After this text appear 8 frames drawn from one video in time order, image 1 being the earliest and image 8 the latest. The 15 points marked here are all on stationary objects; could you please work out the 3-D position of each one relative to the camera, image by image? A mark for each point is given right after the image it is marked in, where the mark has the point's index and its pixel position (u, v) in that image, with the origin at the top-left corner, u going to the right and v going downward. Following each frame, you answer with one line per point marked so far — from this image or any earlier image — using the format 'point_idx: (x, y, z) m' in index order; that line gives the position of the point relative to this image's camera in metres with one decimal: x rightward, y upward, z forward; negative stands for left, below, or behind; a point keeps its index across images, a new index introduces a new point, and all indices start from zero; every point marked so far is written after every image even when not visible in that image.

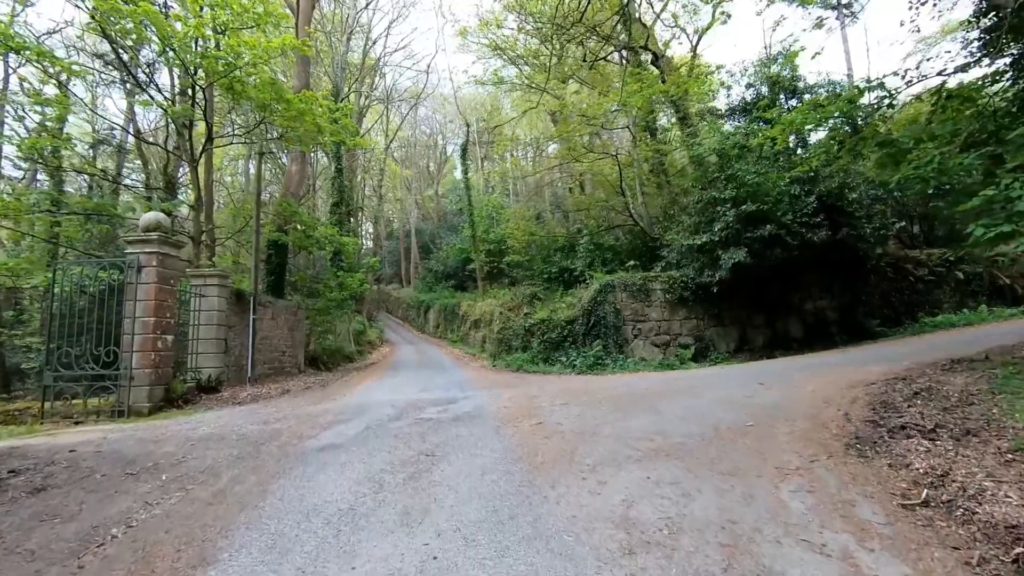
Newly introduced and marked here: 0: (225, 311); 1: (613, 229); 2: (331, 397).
0: (-5.2, -0.4, +9.7) m
1: (+3.6, +2.1, +19.8) m
2: (-2.7, -1.6, +7.9) m
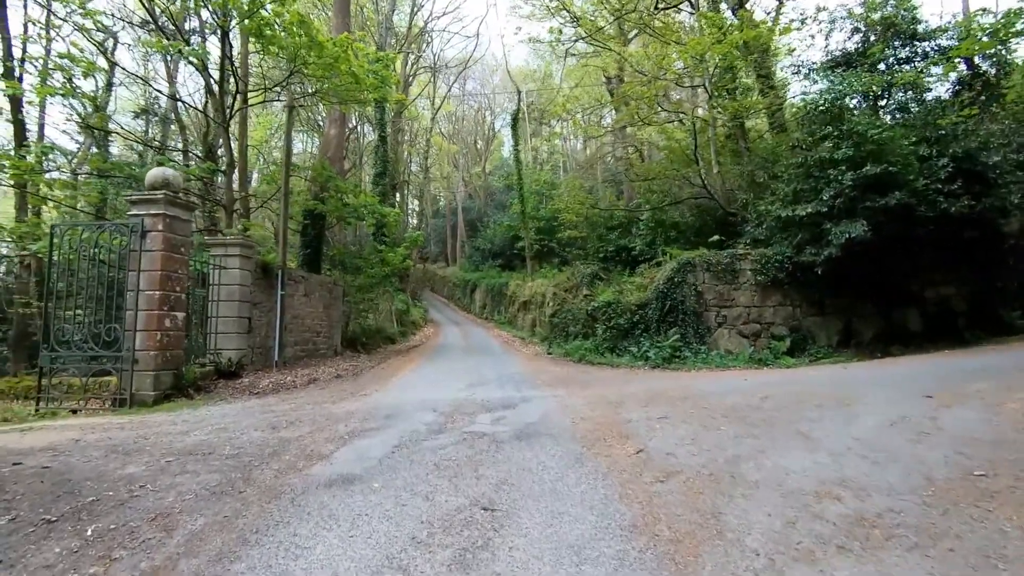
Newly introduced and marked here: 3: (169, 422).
0: (-4.2, 0.0, +8.5) m
1: (+5.5, +2.7, +17.8) m
2: (-1.8, -1.3, +6.6) m
3: (-3.3, -1.3, +5.2) m
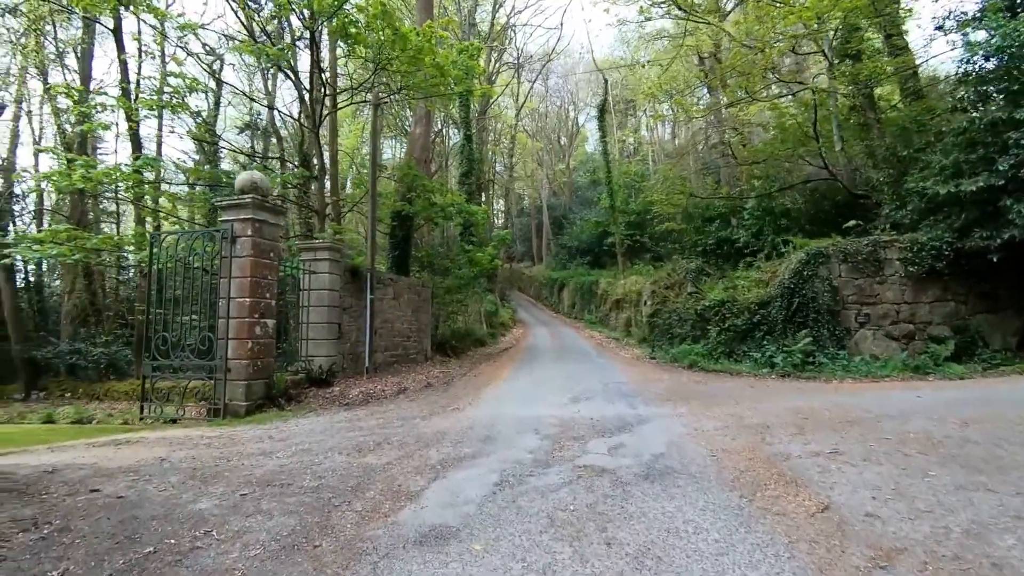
0: (-2.7, -0.1, +8.3) m
1: (+8.2, +2.9, +15.9) m
2: (-0.7, -1.3, +6.0) m
3: (-2.3, -1.4, +4.9) m
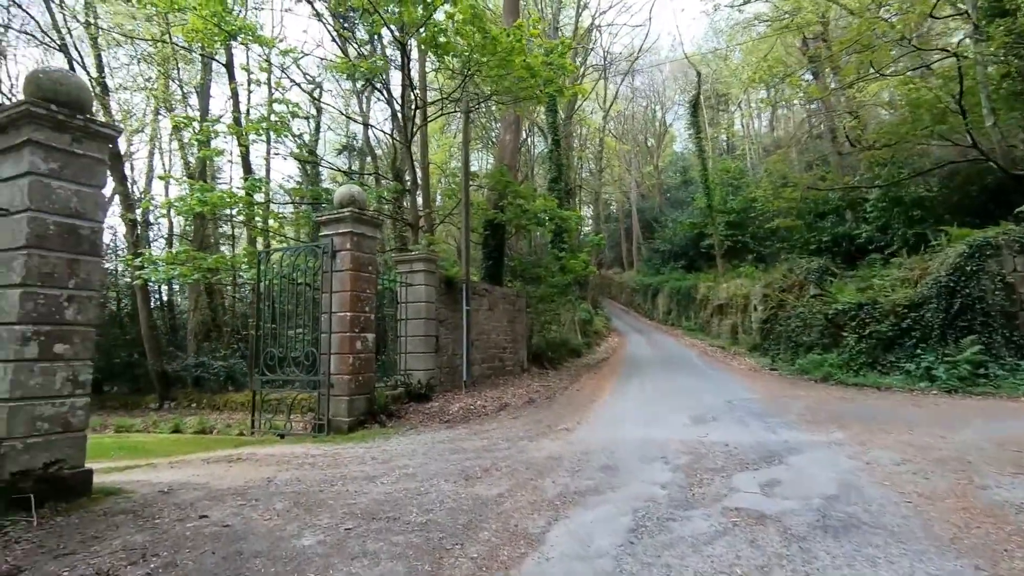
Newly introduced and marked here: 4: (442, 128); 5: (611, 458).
0: (-1.2, -0.2, +8.1) m
1: (+10.7, +2.9, +14.0) m
2: (+0.5, -1.4, +5.5) m
3: (-1.3, -1.5, +4.7) m
4: (-2.2, +4.9, +16.6) m
5: (+0.7, -1.3, +4.0) m
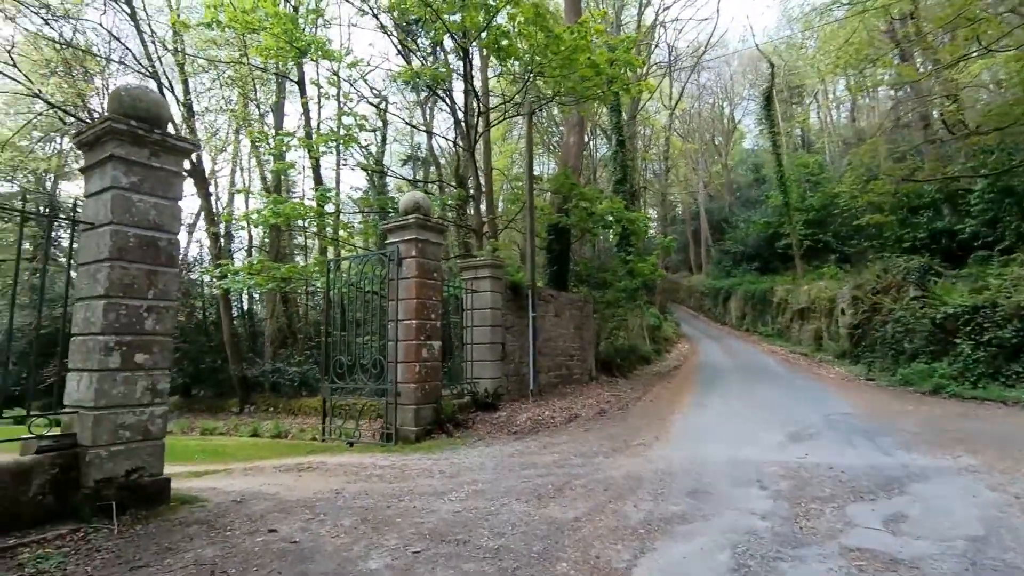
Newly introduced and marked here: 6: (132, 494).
0: (-0.2, -0.3, +7.9) m
1: (+12.3, +2.9, +12.4) m
2: (+1.2, -1.4, +5.2) m
3: (-0.7, -1.6, +4.5) m
4: (-0.2, +4.7, +16.6) m
5: (+1.3, -1.3, +3.7) m
6: (-2.6, -1.4, +3.7) m
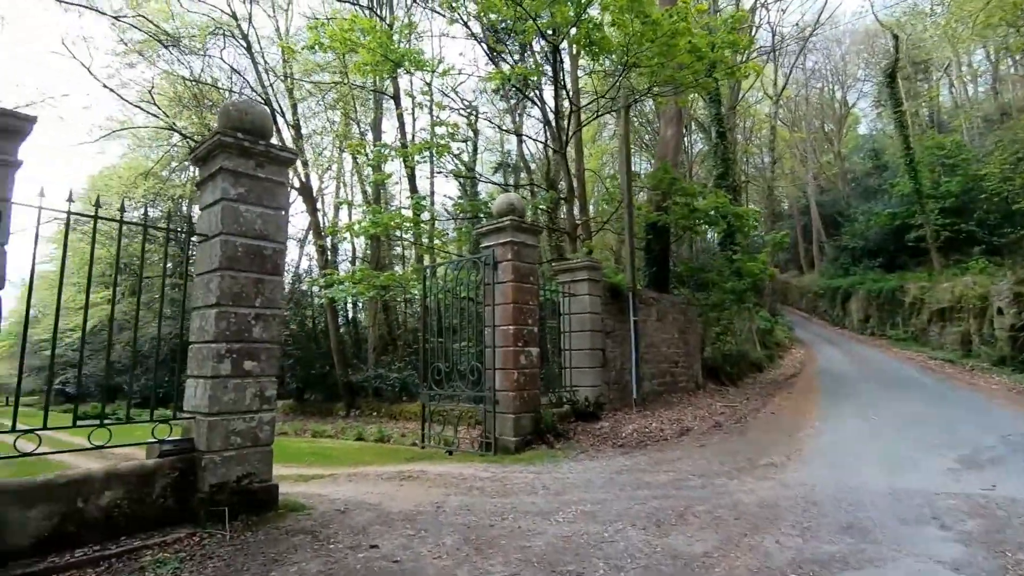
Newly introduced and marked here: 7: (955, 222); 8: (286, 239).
0: (+1.2, -0.4, +7.5) m
1: (+14.2, +3.1, +9.9) m
2: (+2.1, -1.4, +4.6) m
3: (+0.1, -1.6, +4.2) m
4: (+2.5, +4.6, +16.1) m
5: (+1.9, -1.3, +3.1) m
6: (-1.9, -1.5, +3.7) m
7: (+16.0, +2.4, +19.4) m
8: (-1.8, +0.4, +4.2) m
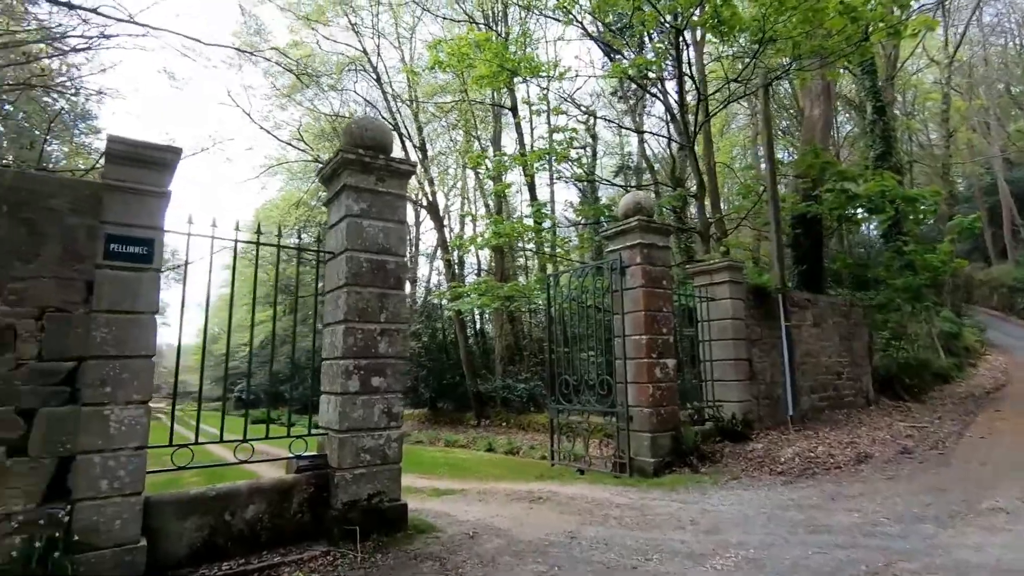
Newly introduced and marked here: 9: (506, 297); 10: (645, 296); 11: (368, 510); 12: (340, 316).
0: (+2.9, -0.4, +6.7) m
1: (+15.9, +3.6, +6.1) m
2: (+3.1, -1.4, +3.6) m
3: (+1.1, -1.6, +3.7) m
4: (+5.9, +4.5, +14.9) m
5: (+2.6, -1.2, +2.2) m
6: (-1.0, -1.6, +3.7) m
7: (+19.8, +2.8, +15.0) m
8: (-0.8, +0.3, +4.1) m
9: (-0.1, -0.2, +11.3) m
10: (+1.4, -0.1, +5.7) m
11: (-1.0, -1.5, +3.7) m
12: (-1.2, -0.2, +3.8) m
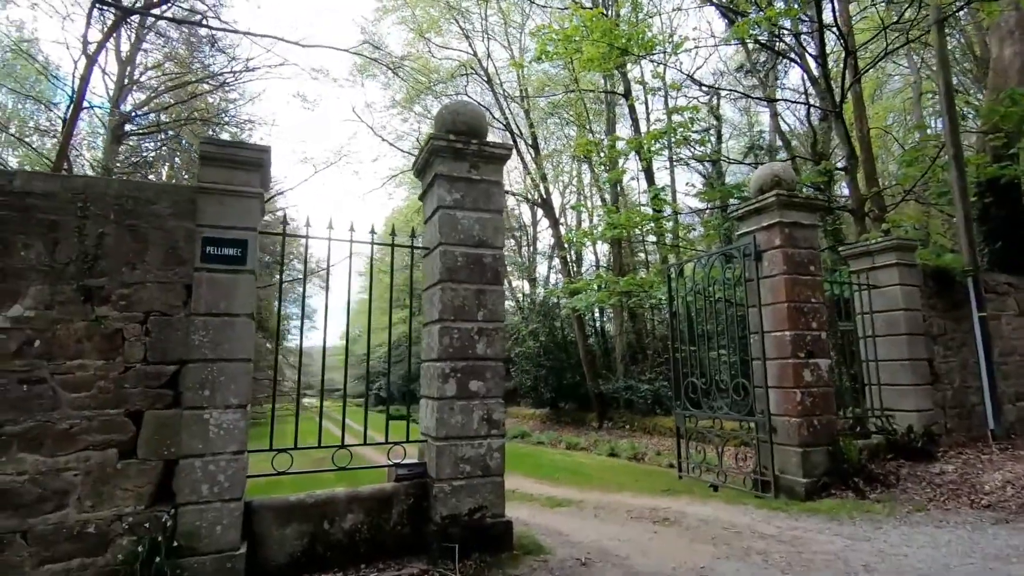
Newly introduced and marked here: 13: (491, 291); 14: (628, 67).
0: (+4.1, -0.2, +5.5) m
1: (+16.6, +4.1, +2.0) m
2: (+3.7, -1.2, +2.4) m
3: (+1.8, -1.5, +2.9) m
4: (+8.7, +4.8, +12.8) m
5: (+2.9, -1.1, +1.1) m
6: (-0.2, -1.5, +3.4) m
7: (+22.4, +3.6, +9.8) m
8: (-0.1, +0.3, +3.8) m
9: (+2.2, -0.1, +10.6) m
10: (+2.5, 0.0, +4.8) m
11: (-0.3, -1.5, +3.4) m
12: (-0.5, -0.2, +3.5) m
13: (-0.1, 0.0, +3.6) m
14: (+2.3, +4.4, +10.6) m
